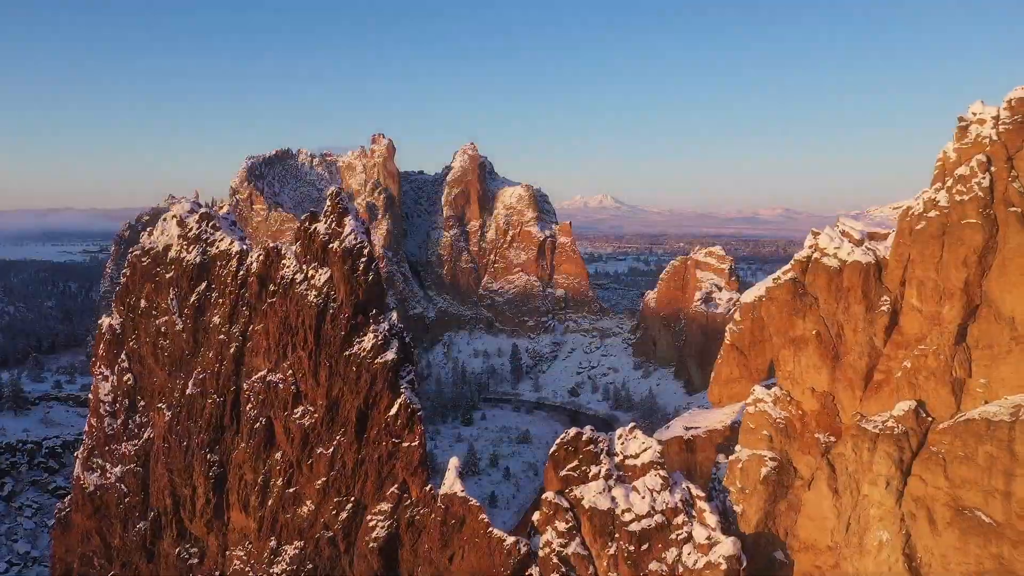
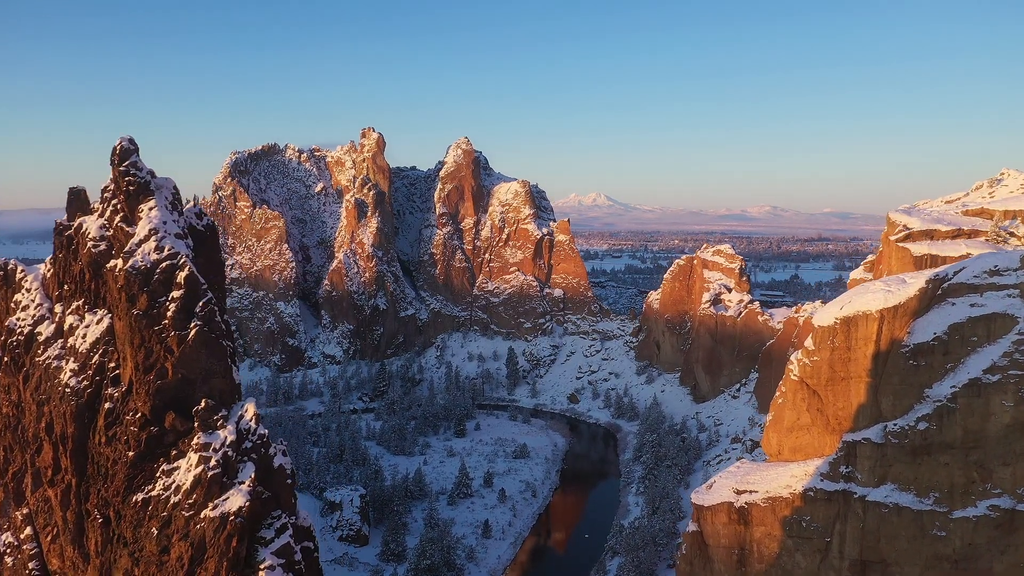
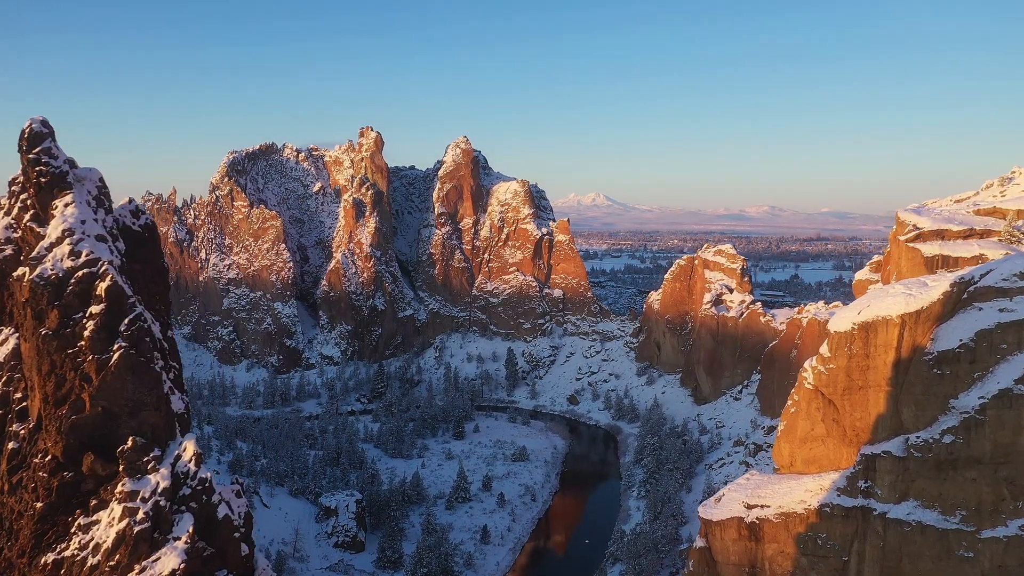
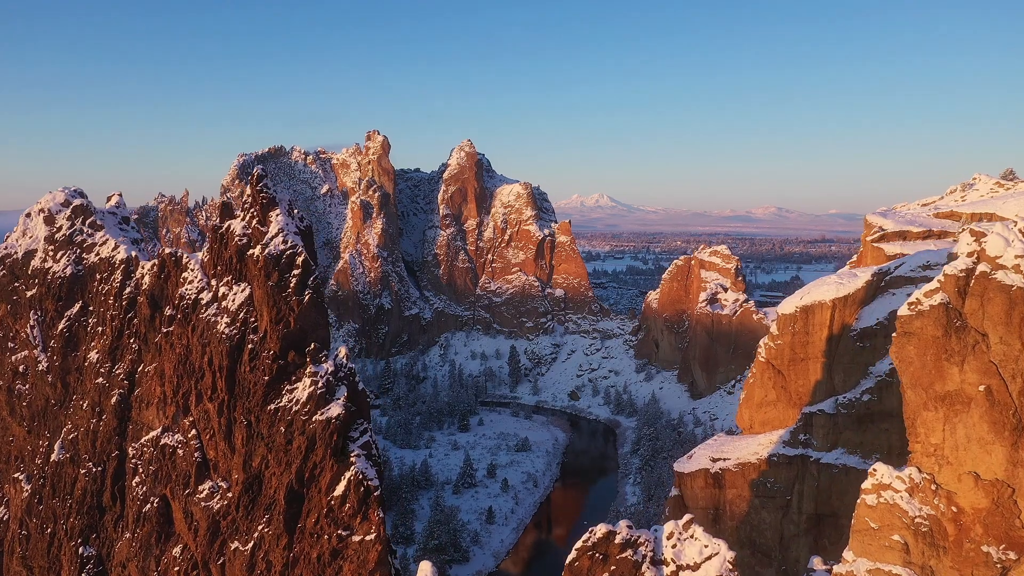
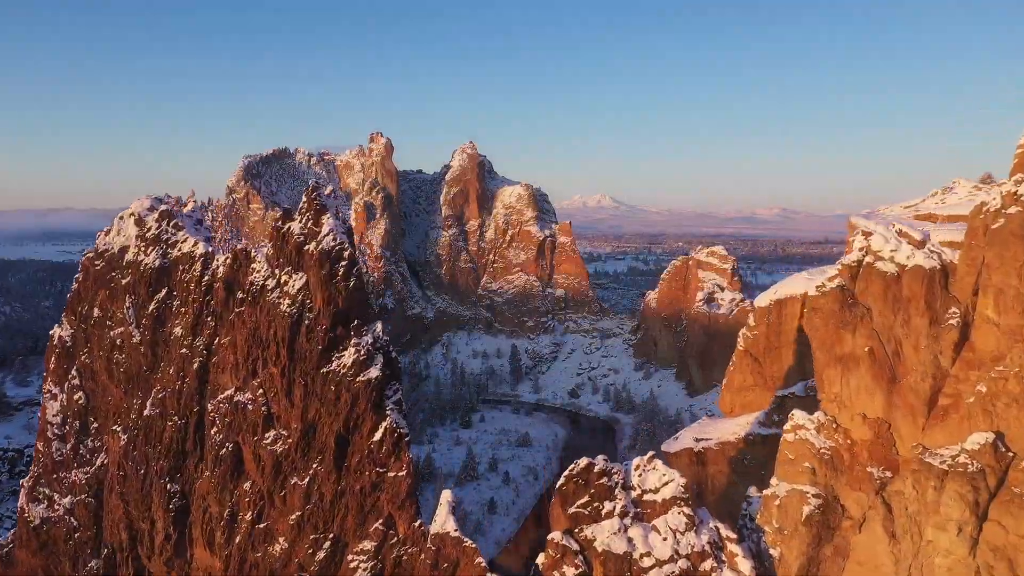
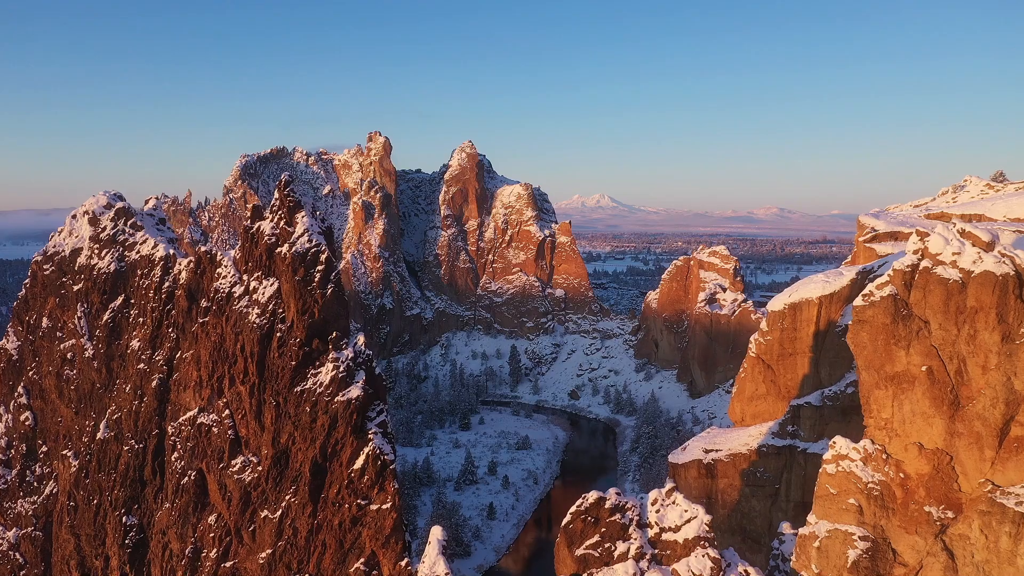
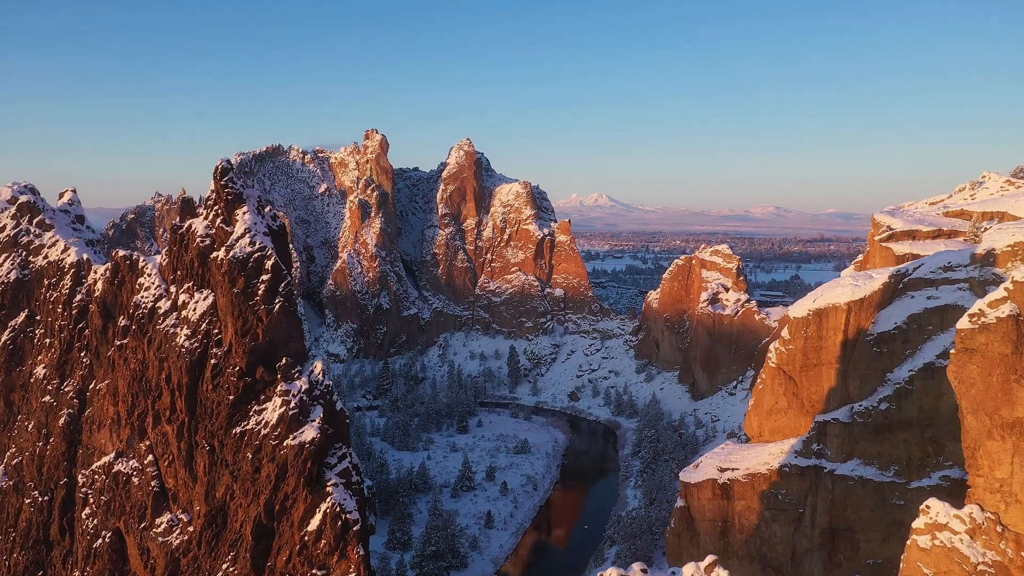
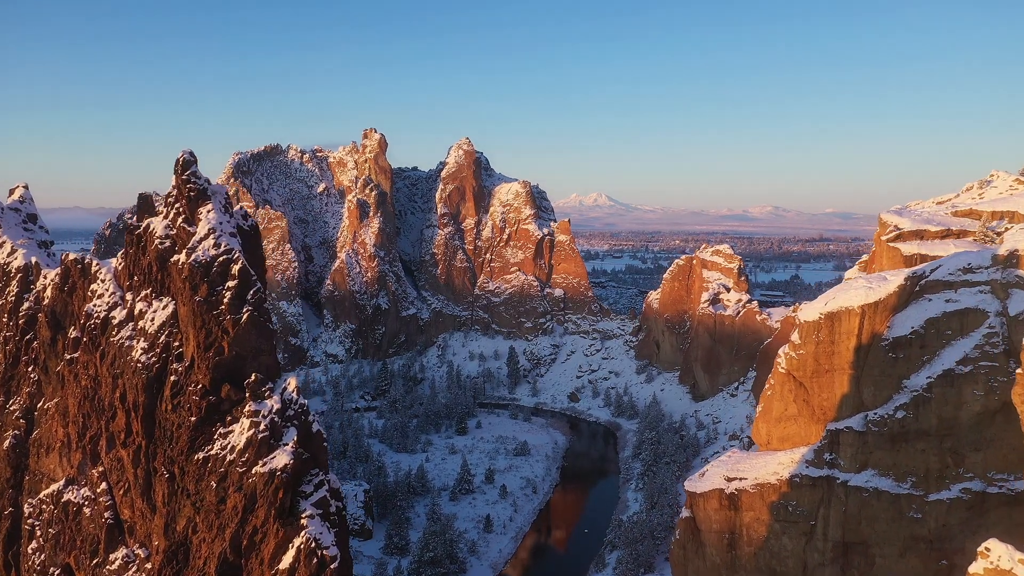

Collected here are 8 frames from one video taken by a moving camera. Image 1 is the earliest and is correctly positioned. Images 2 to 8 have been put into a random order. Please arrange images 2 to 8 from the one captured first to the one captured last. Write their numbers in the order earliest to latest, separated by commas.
5, 6, 4, 7, 8, 2, 3
